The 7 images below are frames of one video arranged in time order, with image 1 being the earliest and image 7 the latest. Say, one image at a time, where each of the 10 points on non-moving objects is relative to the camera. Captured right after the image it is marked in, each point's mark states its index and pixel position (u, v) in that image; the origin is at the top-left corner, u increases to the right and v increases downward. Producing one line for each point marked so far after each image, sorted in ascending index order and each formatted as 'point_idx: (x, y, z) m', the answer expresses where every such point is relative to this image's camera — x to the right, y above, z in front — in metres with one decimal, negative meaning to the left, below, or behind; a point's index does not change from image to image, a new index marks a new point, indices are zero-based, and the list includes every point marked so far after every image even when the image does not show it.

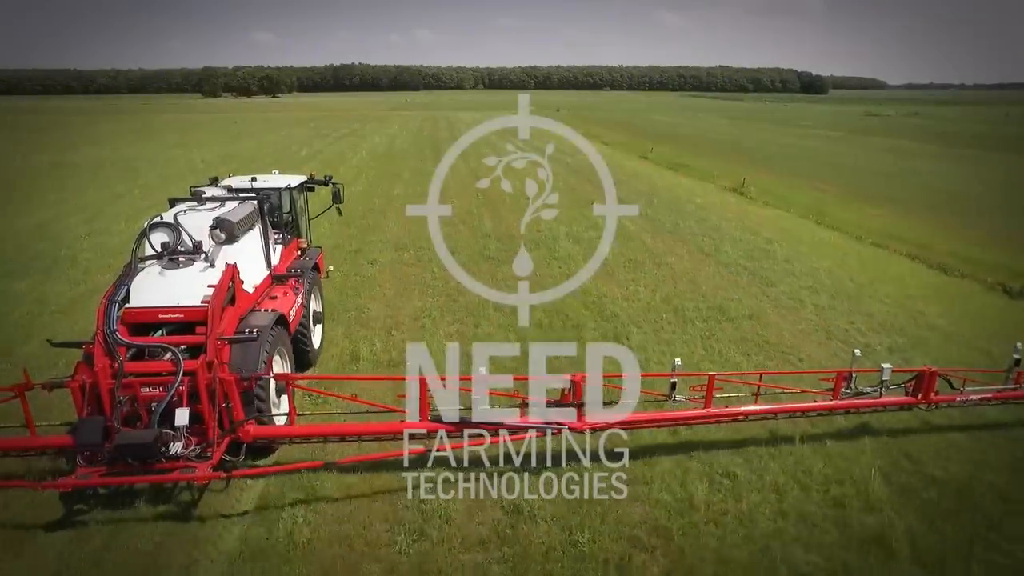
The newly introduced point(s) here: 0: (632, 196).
0: (+3.7, +2.9, +16.8) m
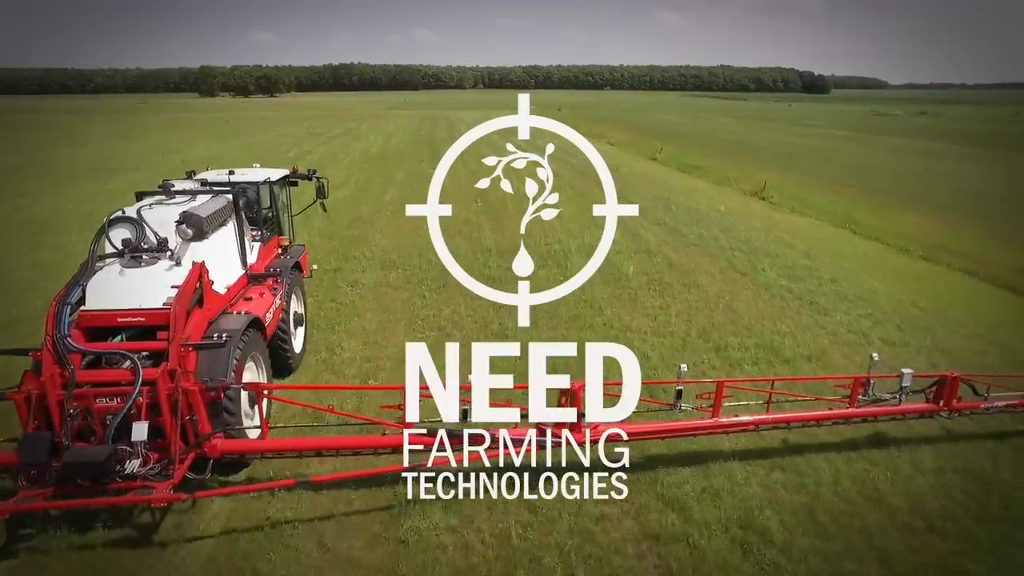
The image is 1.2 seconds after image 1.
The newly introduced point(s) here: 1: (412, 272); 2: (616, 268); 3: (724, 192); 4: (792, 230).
0: (+3.7, +2.5, +15.3) m
1: (-1.9, +0.3, +10.2) m
2: (+1.9, +0.4, +10.2) m
3: (+7.0, +3.2, +18.2) m
4: (+6.5, +1.3, +12.9) m
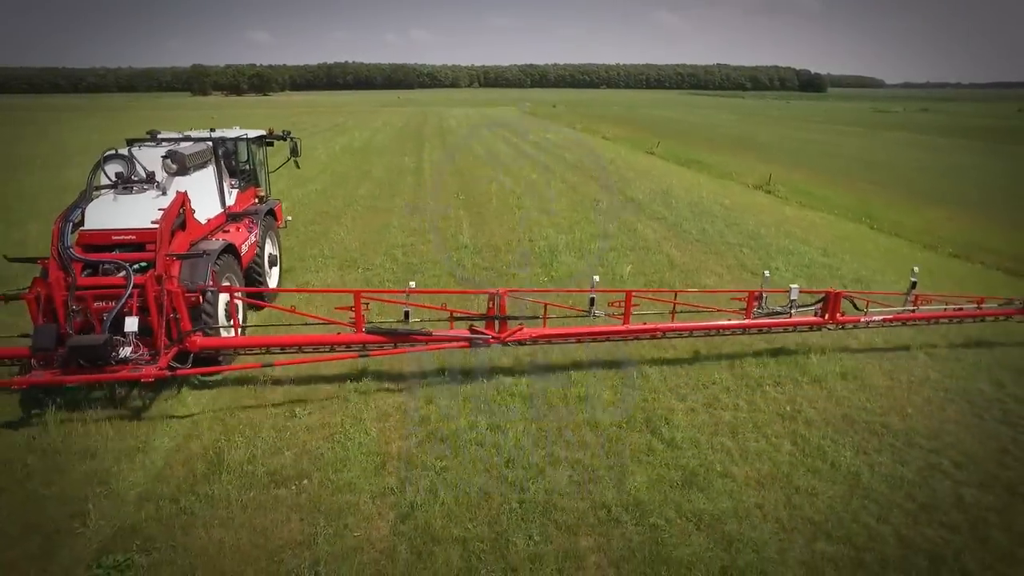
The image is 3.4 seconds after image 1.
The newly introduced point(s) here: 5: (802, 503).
0: (+3.4, +2.4, +14.1) m
1: (-2.2, +0.3, +8.9) m
2: (+1.6, +0.3, +8.9) m
3: (+6.6, +3.2, +17.0) m
4: (+6.2, +1.3, +11.7) m
5: (+2.0, -1.5, +3.8) m
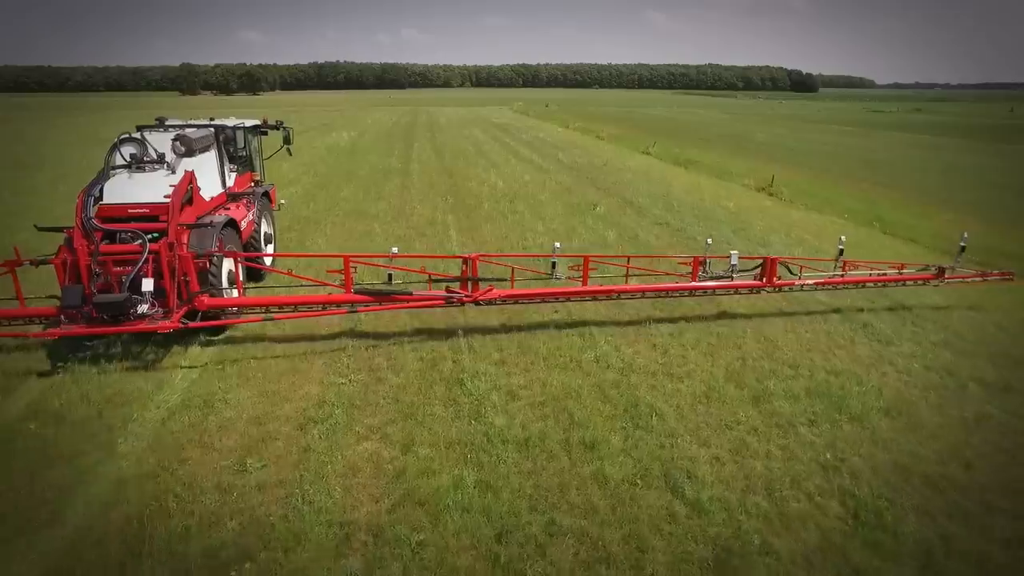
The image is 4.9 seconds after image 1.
0: (+3.2, +2.2, +13.3) m
1: (-2.3, 0.0, +8.1) m
2: (+1.5, +0.1, +8.2) m
3: (+6.4, +3.0, +16.3) m
4: (+6.0, +1.1, +11.0) m
5: (+1.9, -1.7, +3.0) m
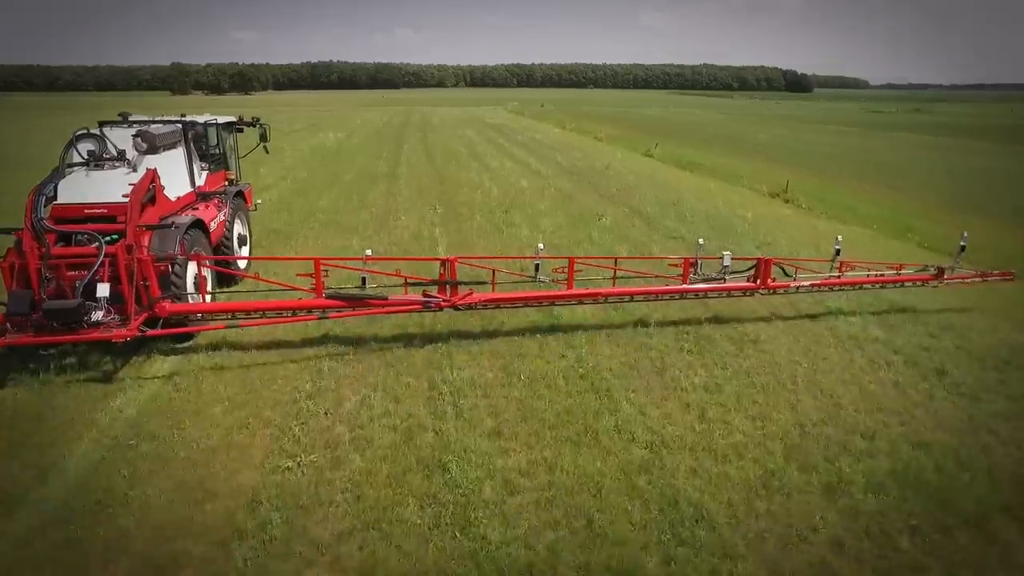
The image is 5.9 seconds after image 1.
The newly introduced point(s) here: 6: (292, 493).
0: (+3.1, +1.9, +12.2) m
1: (-2.3, -0.3, +6.9) m
2: (+1.4, -0.2, +7.0) m
3: (+6.2, +2.7, +15.2) m
4: (+6.0, +0.7, +9.9) m
5: (+2.0, -2.1, +1.9) m
6: (-1.5, -1.4, +3.7) m
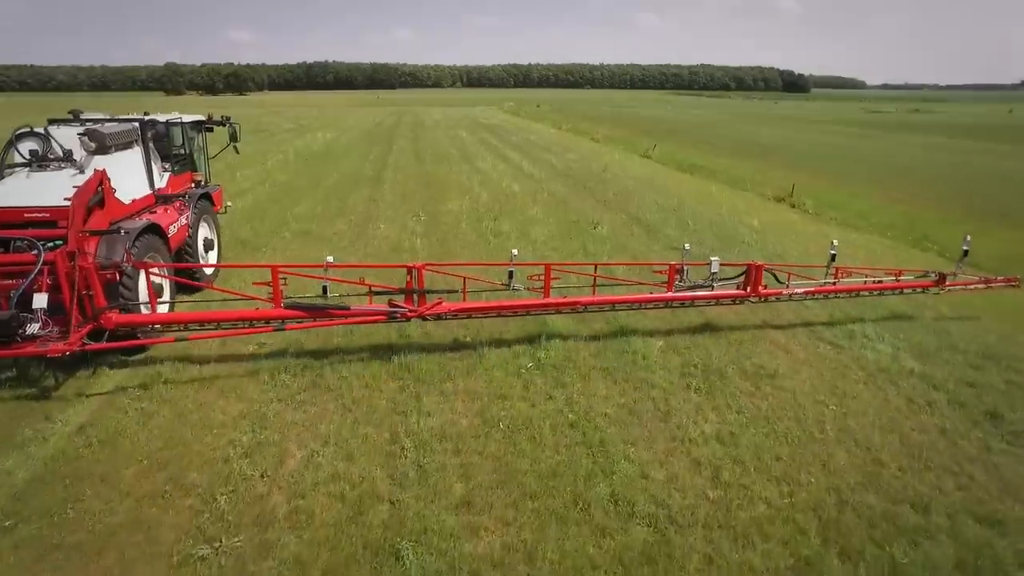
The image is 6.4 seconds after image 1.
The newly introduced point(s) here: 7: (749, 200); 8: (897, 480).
0: (+2.9, +1.6, +11.4) m
1: (-2.5, -0.6, +6.1) m
2: (+1.3, -0.5, +6.3) m
3: (+6.0, +2.4, +14.5) m
4: (+5.8, +0.5, +9.2) m
5: (+1.8, -2.3, +1.1) m
6: (-1.6, -1.6, +2.9) m
7: (+5.8, +2.1, +13.3) m
8: (+2.6, -1.3, +3.7) m
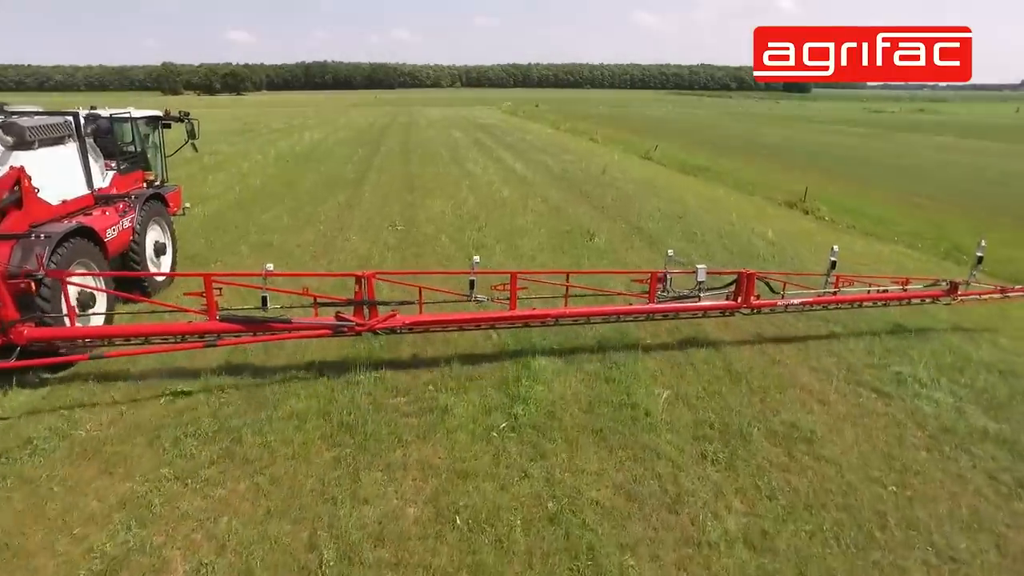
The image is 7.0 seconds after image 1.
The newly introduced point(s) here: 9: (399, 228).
0: (+2.7, +1.3, +10.4) m
1: (-2.8, -0.9, +5.1) m
2: (+1.0, -0.8, +5.2) m
3: (+5.8, +2.1, +13.4) m
4: (+5.5, +0.2, +8.1) m
5: (+1.6, -2.6, 0.0) m
6: (-1.9, -1.9, +1.9) m
7: (+5.6, +1.8, +12.2) m
8: (+2.4, -1.6, +2.7) m
9: (-1.9, +1.0, +9.4) m
